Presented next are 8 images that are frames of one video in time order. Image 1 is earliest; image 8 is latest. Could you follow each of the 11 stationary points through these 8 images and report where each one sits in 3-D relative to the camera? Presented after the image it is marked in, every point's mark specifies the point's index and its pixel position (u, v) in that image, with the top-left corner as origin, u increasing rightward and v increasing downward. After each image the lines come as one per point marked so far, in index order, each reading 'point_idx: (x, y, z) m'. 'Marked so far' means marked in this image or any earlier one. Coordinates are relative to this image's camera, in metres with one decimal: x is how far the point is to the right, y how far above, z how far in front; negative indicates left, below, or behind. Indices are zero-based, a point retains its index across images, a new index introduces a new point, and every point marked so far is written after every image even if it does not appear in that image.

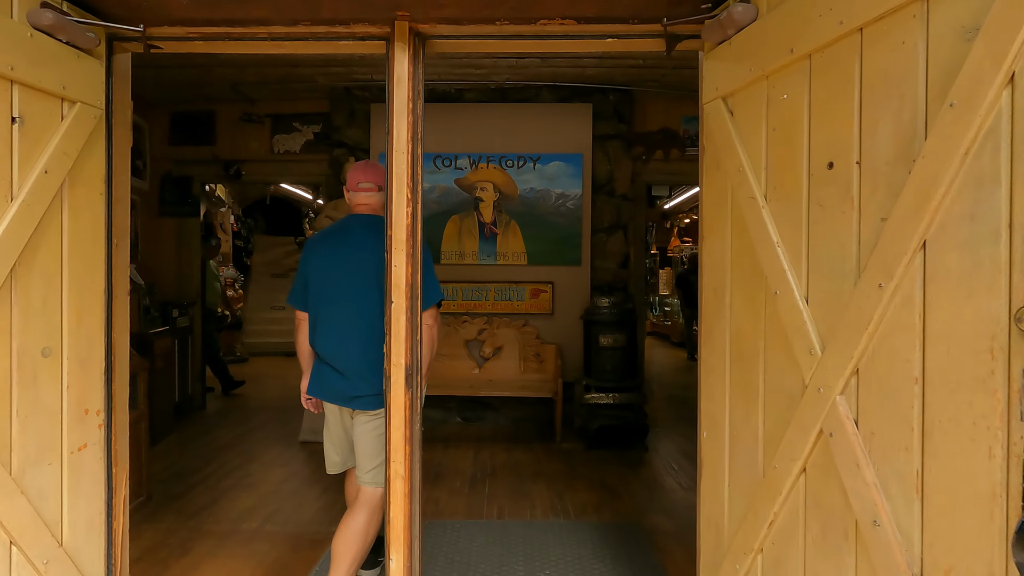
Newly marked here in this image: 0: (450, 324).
0: (-0.5, -0.3, +3.9) m
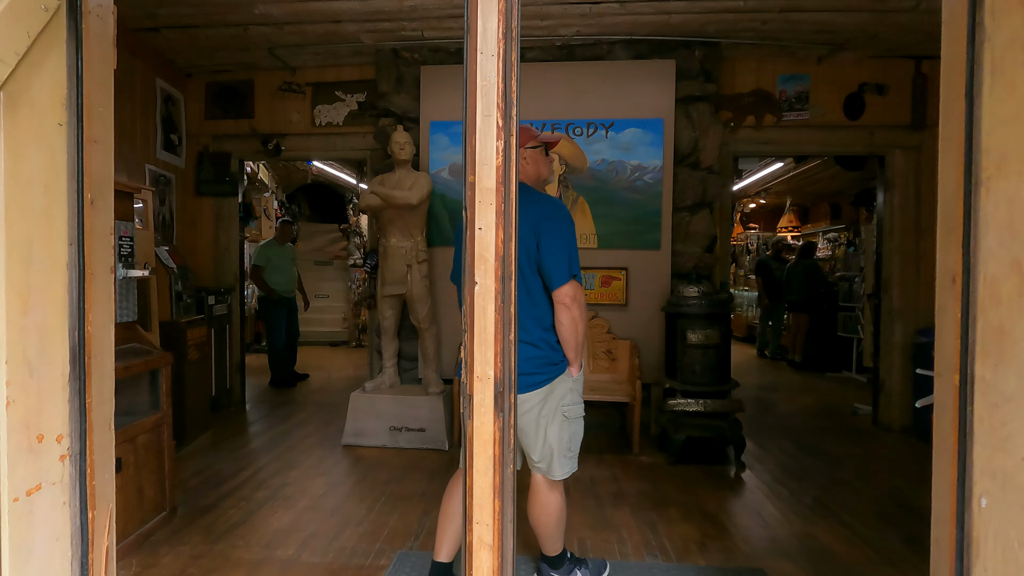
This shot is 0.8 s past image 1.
0: (0.0, -0.2, +3.4) m
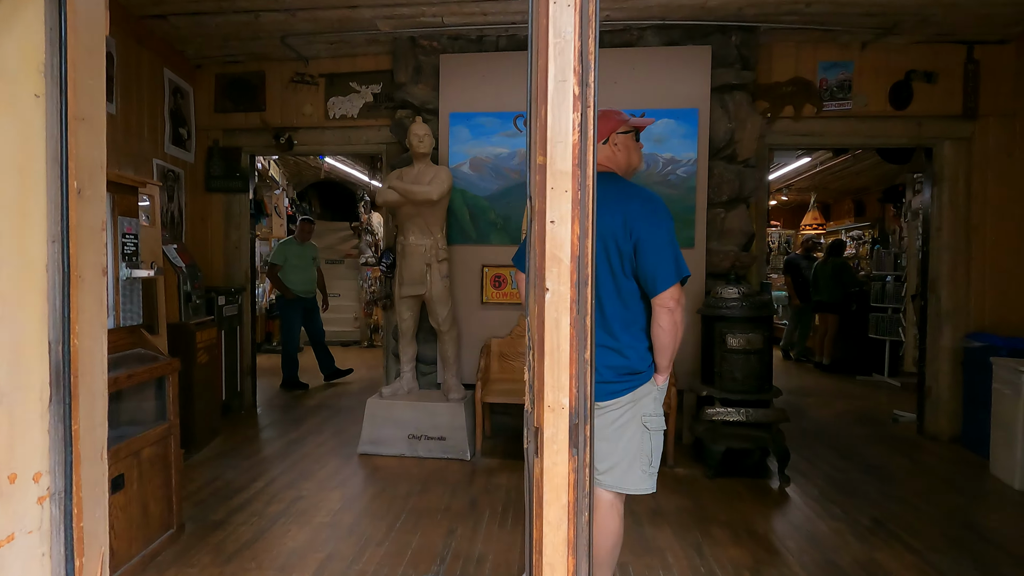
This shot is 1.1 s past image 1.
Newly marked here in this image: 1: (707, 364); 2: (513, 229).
0: (+0.1, -0.2, +3.3) m
1: (+1.1, -0.4, +2.9) m
2: (0.0, +0.4, +3.3) m
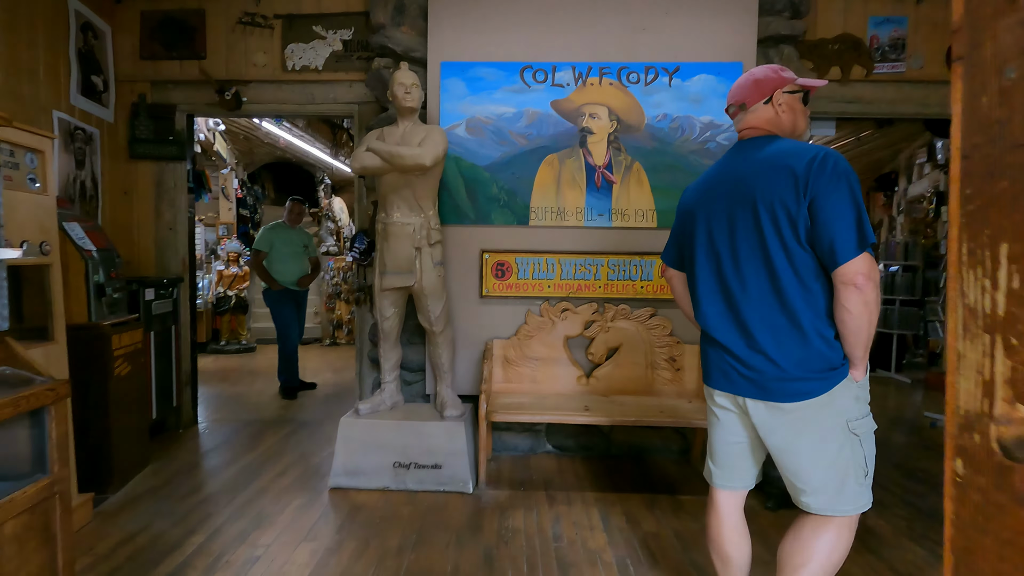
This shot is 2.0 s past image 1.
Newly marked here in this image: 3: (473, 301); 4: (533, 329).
0: (+0.1, -0.1, +2.7) m
1: (+1.1, -0.4, +2.4) m
2: (0.0, +0.4, +2.7) m
3: (-0.2, -0.1, +2.7) m
4: (+0.1, -0.2, +2.7) m
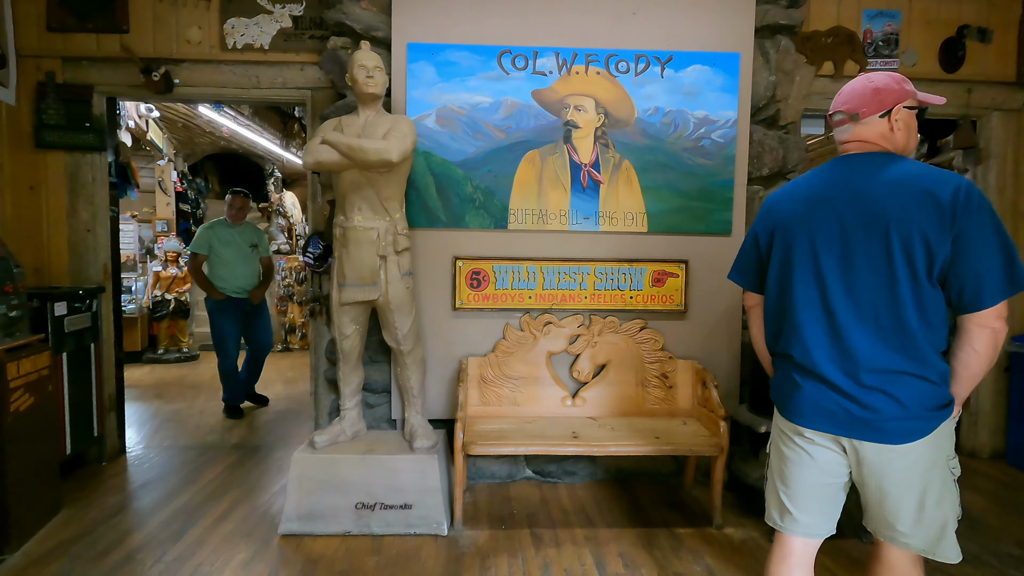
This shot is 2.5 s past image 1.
0: (0.0, -0.2, +2.4) m
1: (+1.0, -0.4, +2.2) m
2: (-0.1, +0.4, +2.4) m
3: (-0.3, -0.1, +2.4) m
4: (0.0, -0.2, +2.4) m
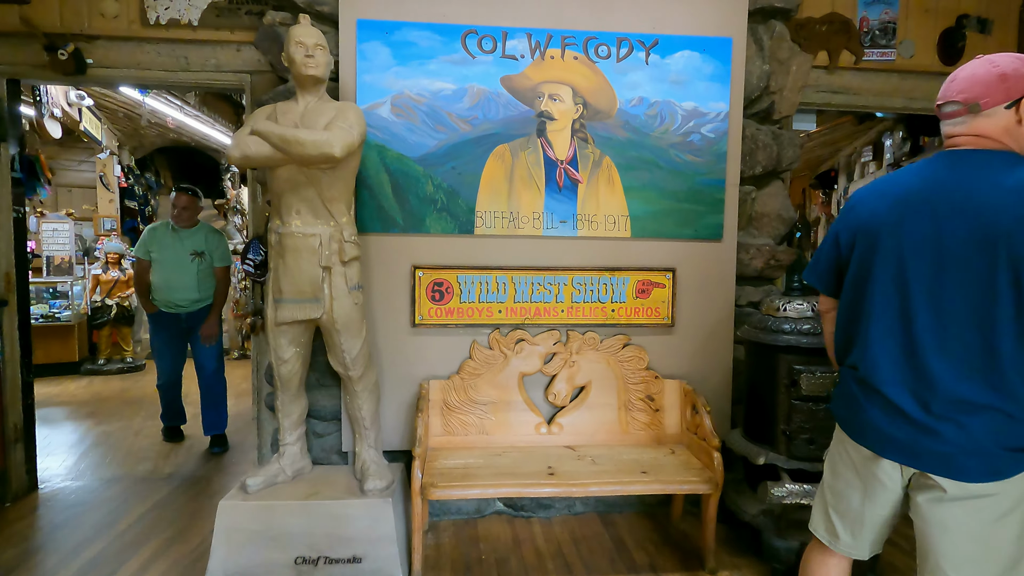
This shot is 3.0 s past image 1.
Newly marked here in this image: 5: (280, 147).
0: (-0.1, -0.2, +2.1) m
1: (+0.9, -0.5, +2.0) m
2: (-0.2, +0.3, +2.1) m
3: (-0.4, -0.2, +2.1) m
4: (-0.1, -0.3, +2.1) m
5: (-0.7, +0.4, +1.7) m
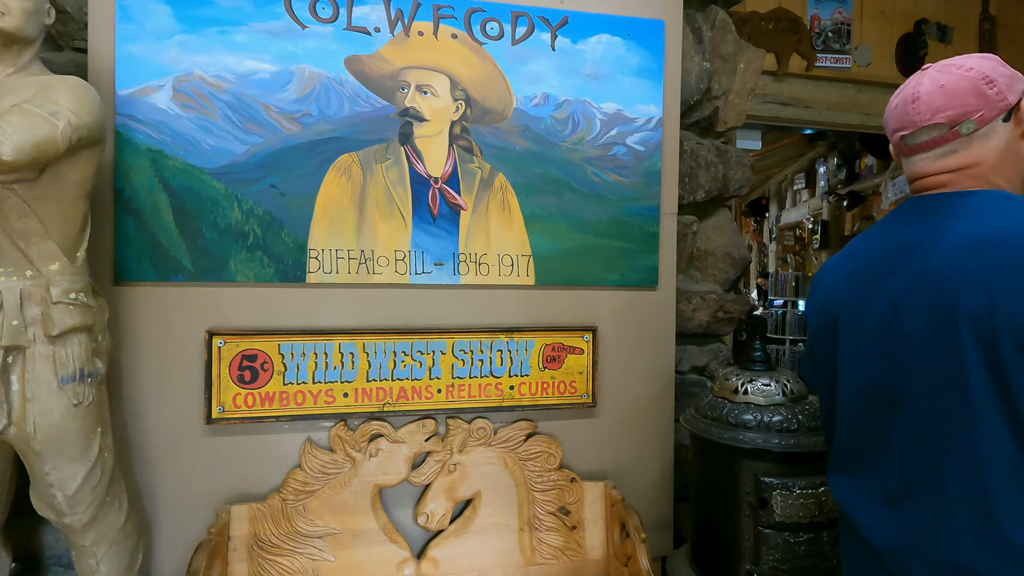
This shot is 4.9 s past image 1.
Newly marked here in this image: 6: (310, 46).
0: (-0.5, -0.4, +1.4) m
1: (+0.5, -0.7, +1.4) m
2: (-0.6, +0.1, +1.4) m
3: (-0.8, -0.4, +1.4) m
4: (-0.5, -0.5, +1.4) m
5: (-1.1, +0.3, +1.0) m
6: (-0.5, +0.7, +1.5) m
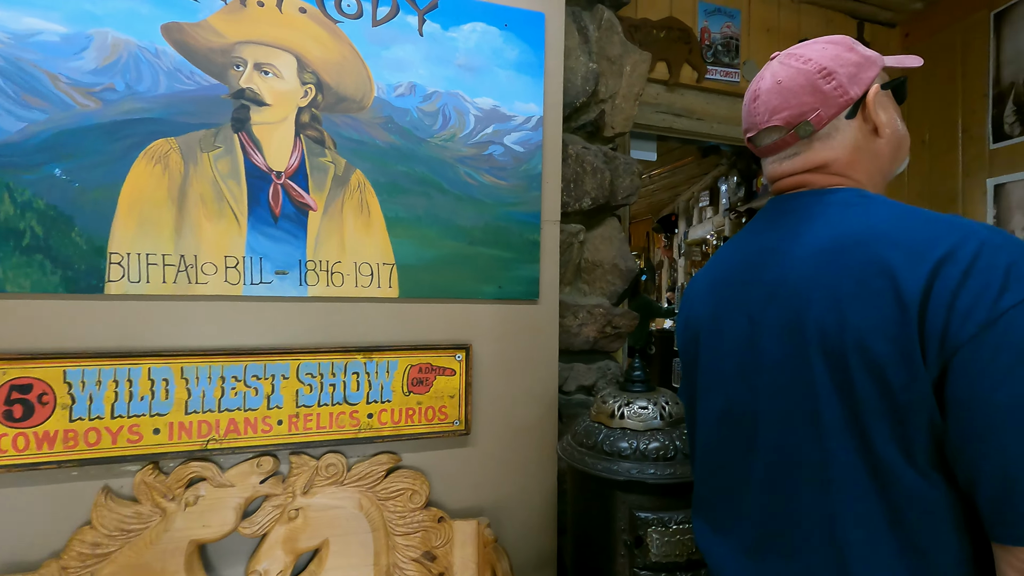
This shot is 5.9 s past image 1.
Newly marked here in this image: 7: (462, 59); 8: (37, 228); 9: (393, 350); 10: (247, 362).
0: (-0.8, -0.5, +1.2) m
1: (+0.2, -0.7, +1.2) m
2: (-0.9, +0.1, +1.2) m
3: (-1.2, -0.4, +1.1) m
4: (-0.9, -0.5, +1.1) m
5: (-1.4, +0.2, +0.6) m
6: (-0.9, +0.6, +1.2) m
7: (-0.1, +0.6, +1.5) m
8: (-1.0, +0.1, +1.1) m
9: (-0.3, -0.2, +1.4) m
10: (-0.6, -0.2, +1.3) m
